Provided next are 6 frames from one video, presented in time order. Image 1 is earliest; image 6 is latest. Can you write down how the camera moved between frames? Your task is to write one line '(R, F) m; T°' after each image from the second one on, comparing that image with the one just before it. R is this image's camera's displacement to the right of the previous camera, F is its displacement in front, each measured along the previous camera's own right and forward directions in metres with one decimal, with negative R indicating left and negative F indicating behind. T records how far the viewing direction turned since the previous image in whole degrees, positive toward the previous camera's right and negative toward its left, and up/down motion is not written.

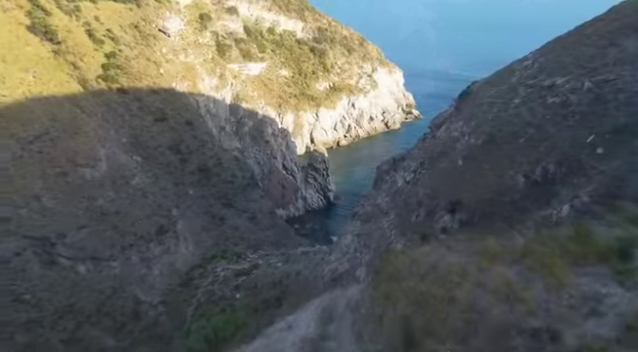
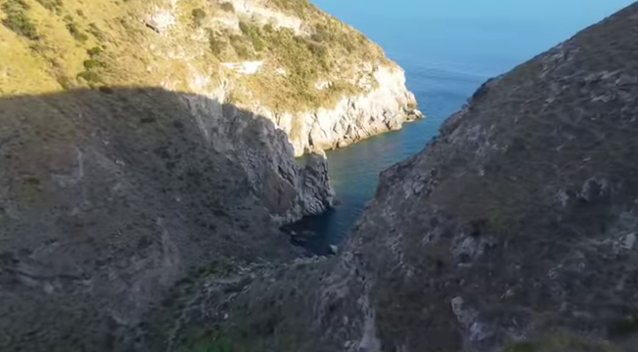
(+0.2, +3.0) m; 0°
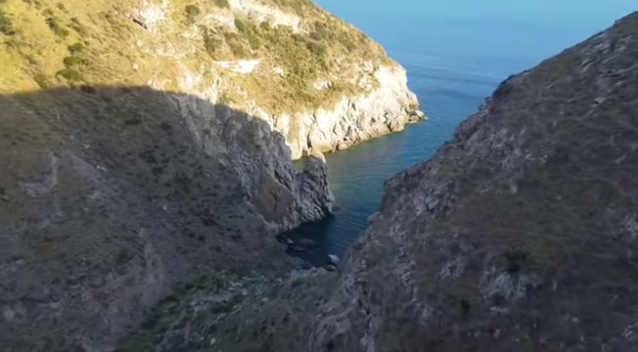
(+0.1, +2.9) m; 0°
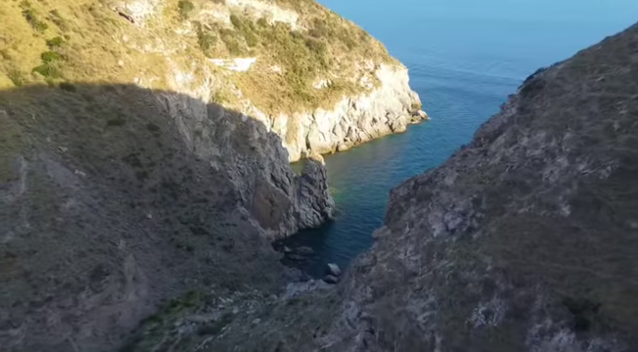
(+0.1, +2.9) m; 0°
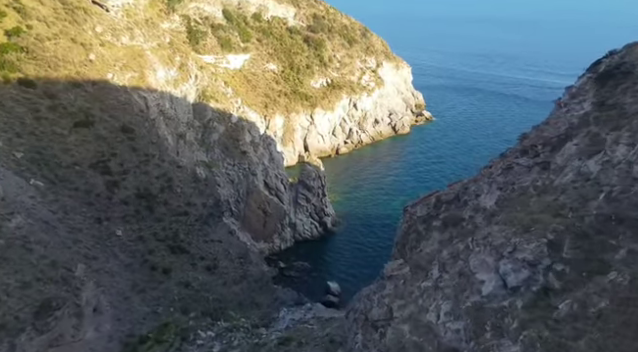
(+0.2, +4.6) m; 0°
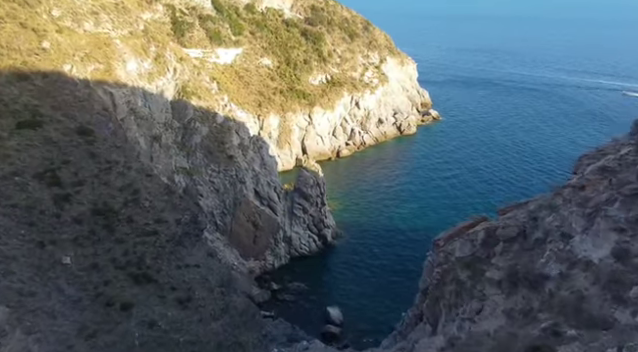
(+0.2, +5.6) m; 0°
